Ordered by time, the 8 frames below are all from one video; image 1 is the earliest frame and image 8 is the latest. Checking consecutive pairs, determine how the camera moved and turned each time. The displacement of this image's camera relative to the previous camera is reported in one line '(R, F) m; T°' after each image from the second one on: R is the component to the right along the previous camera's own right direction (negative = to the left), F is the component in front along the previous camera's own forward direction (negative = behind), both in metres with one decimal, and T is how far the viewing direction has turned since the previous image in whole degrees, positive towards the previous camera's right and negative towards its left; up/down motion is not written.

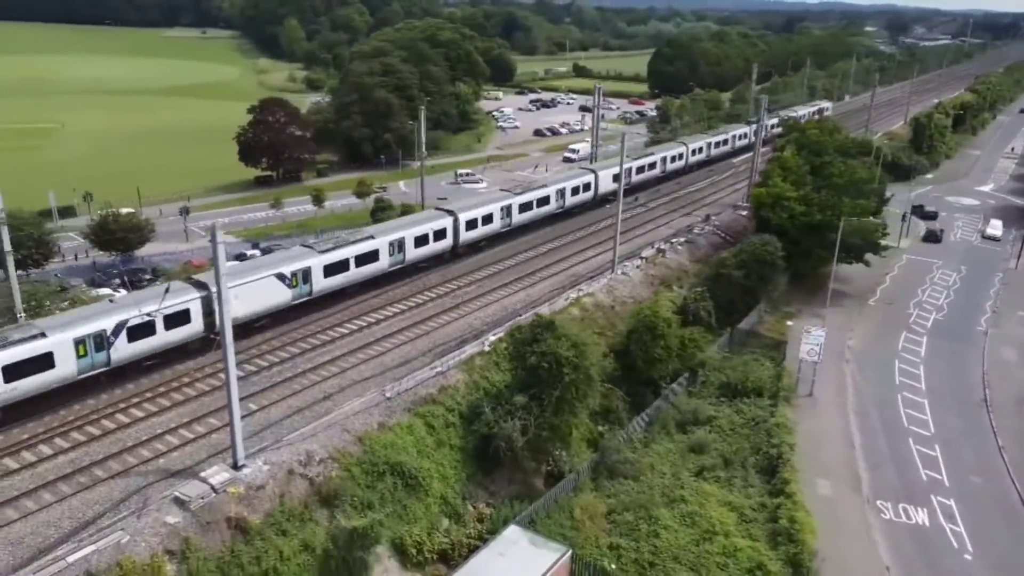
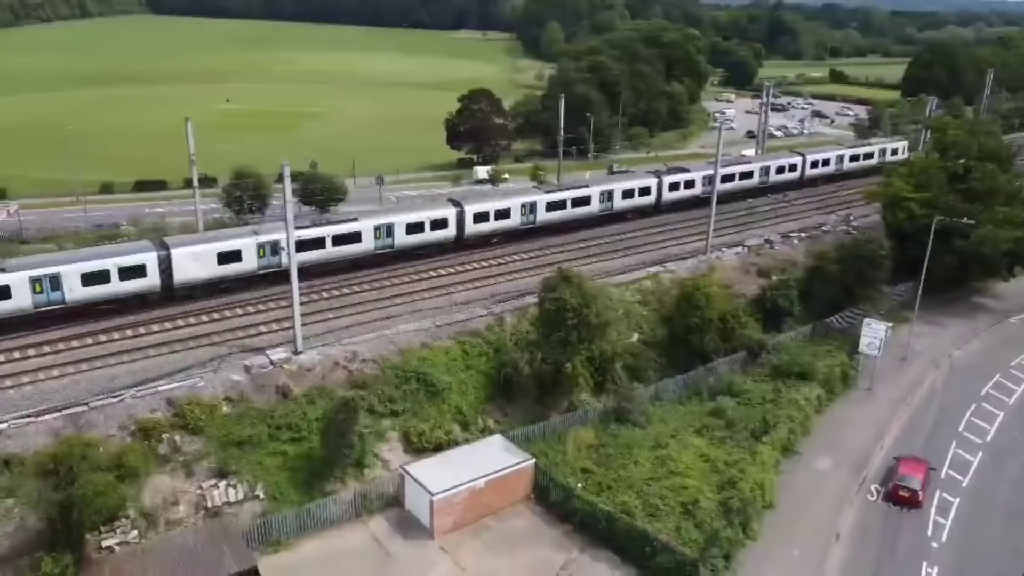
(+7.9, -2.8) m; -18°
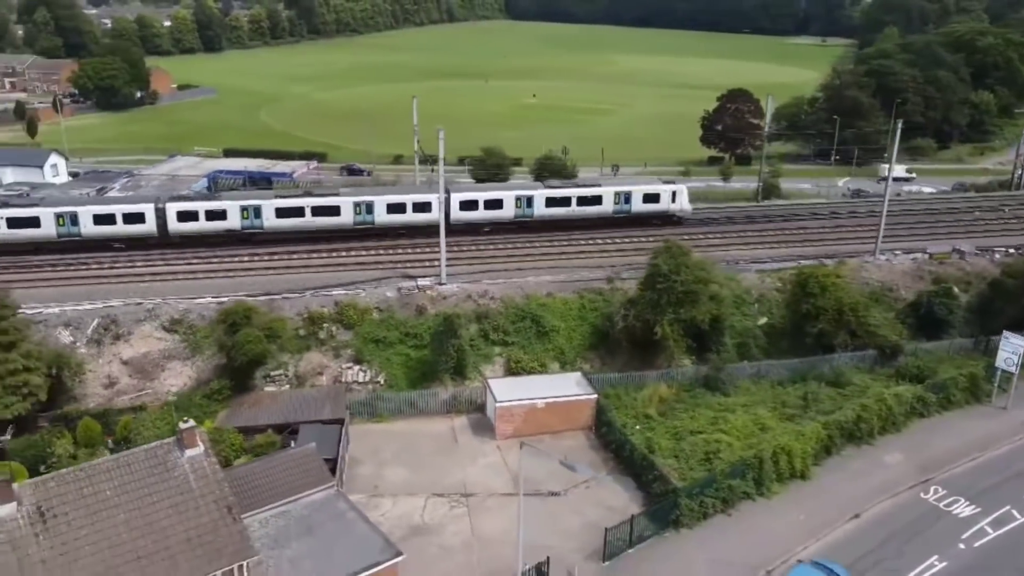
(+8.1, -2.8) m; -22°
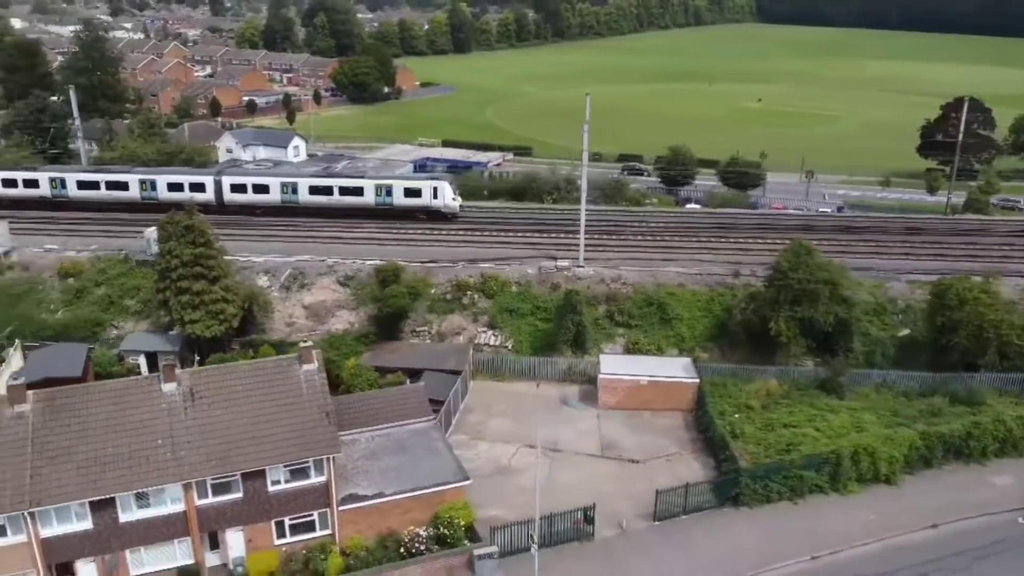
(+4.3, -2.1) m; -16°
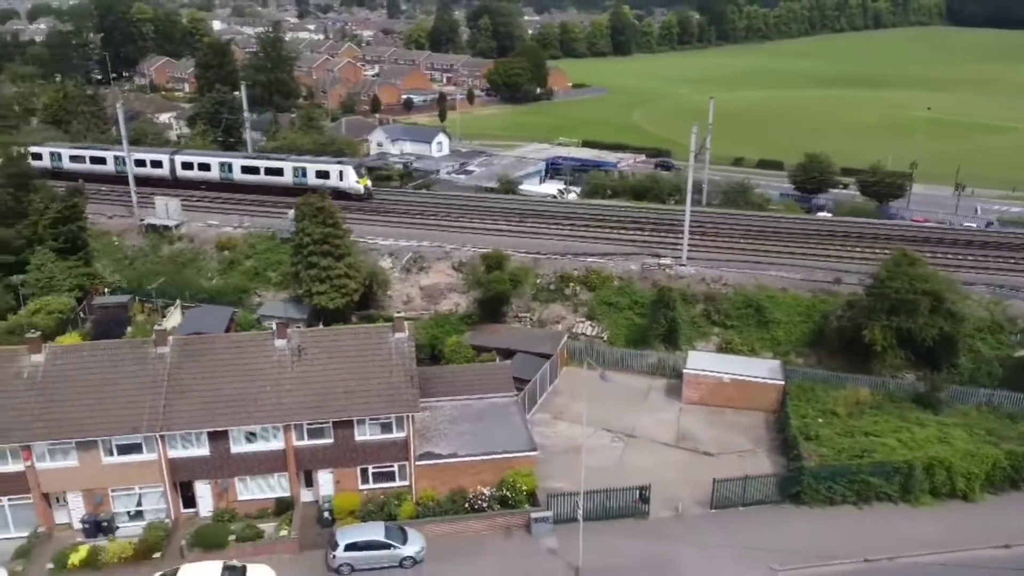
(+2.3, -1.6) m; -11°
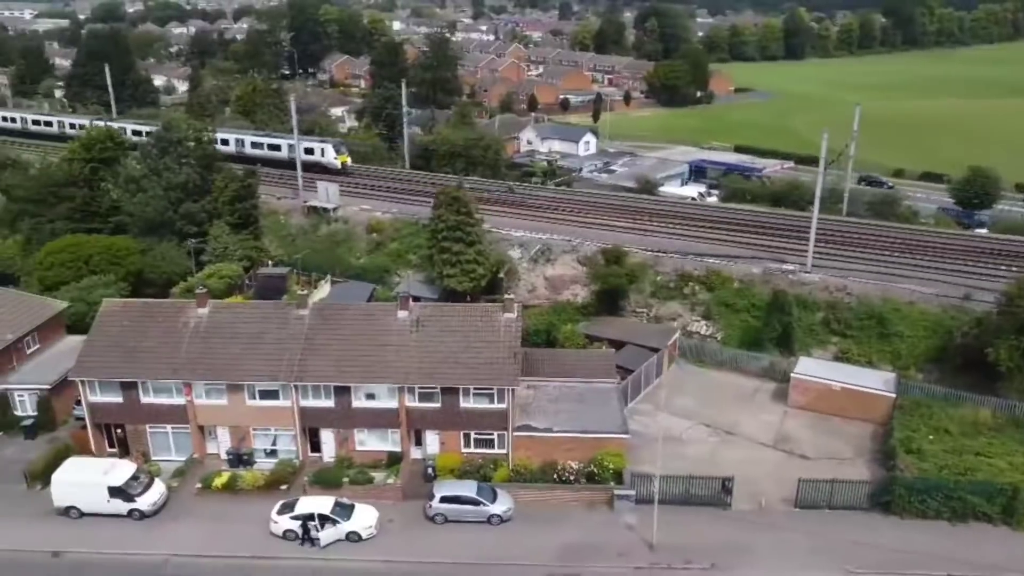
(+1.7, -1.6) m; -11°
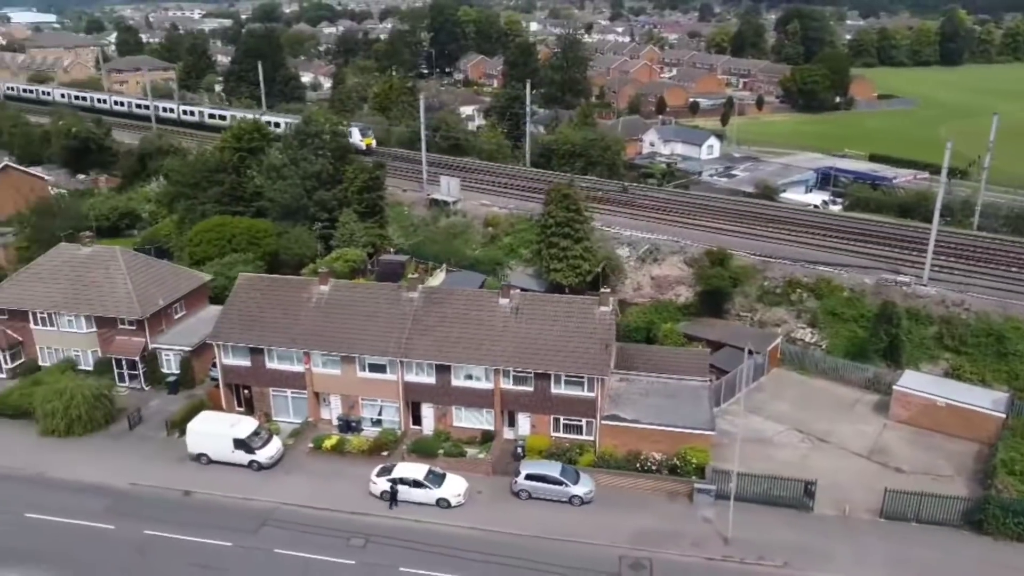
(+1.0, -1.2) m; -9°
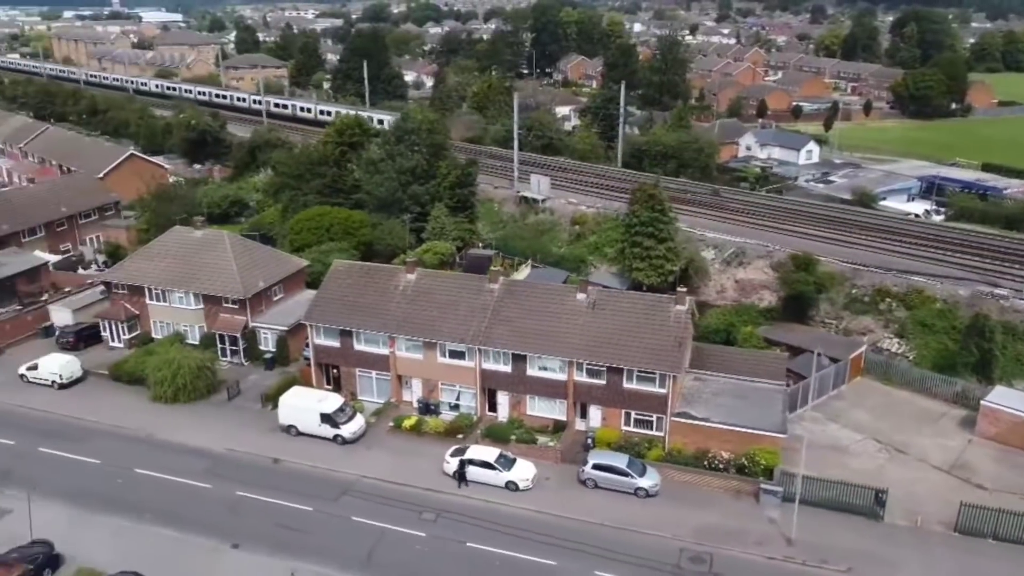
(+0.6, -0.8) m; -7°
